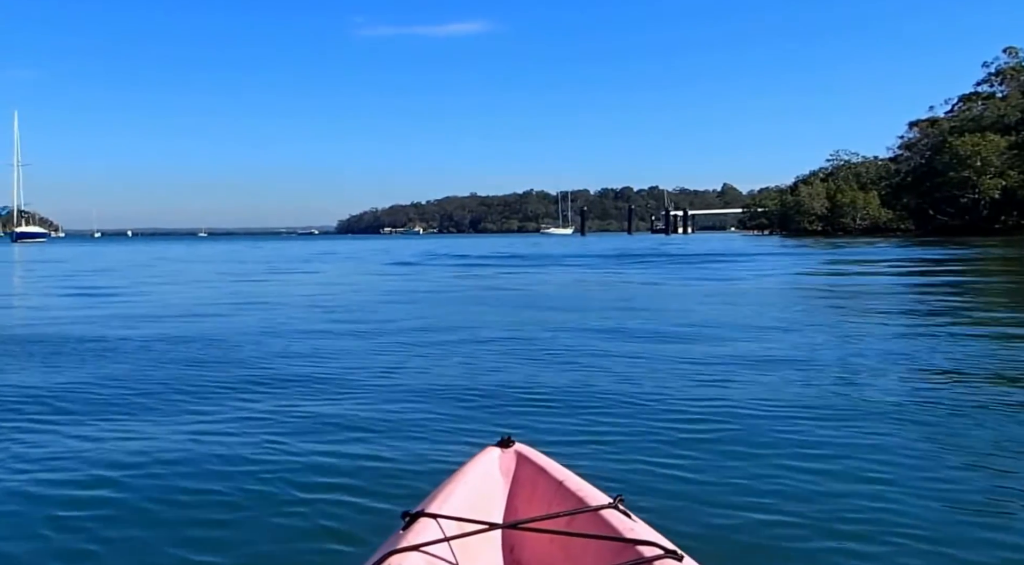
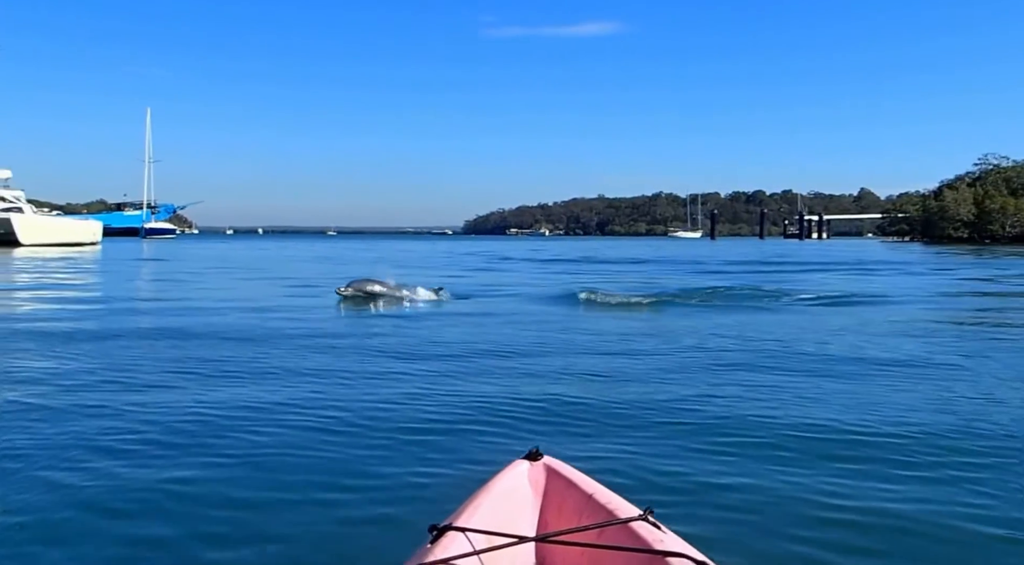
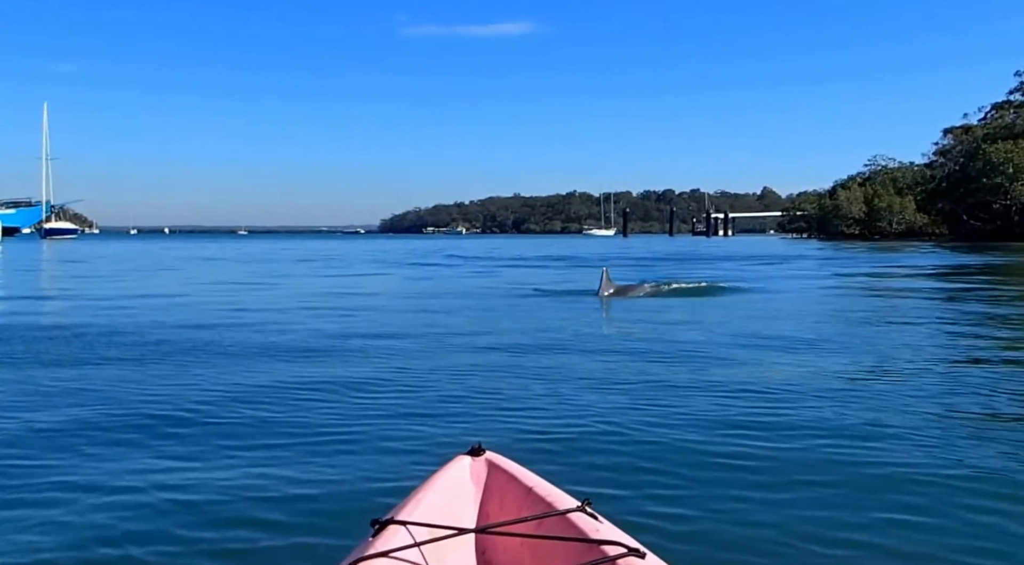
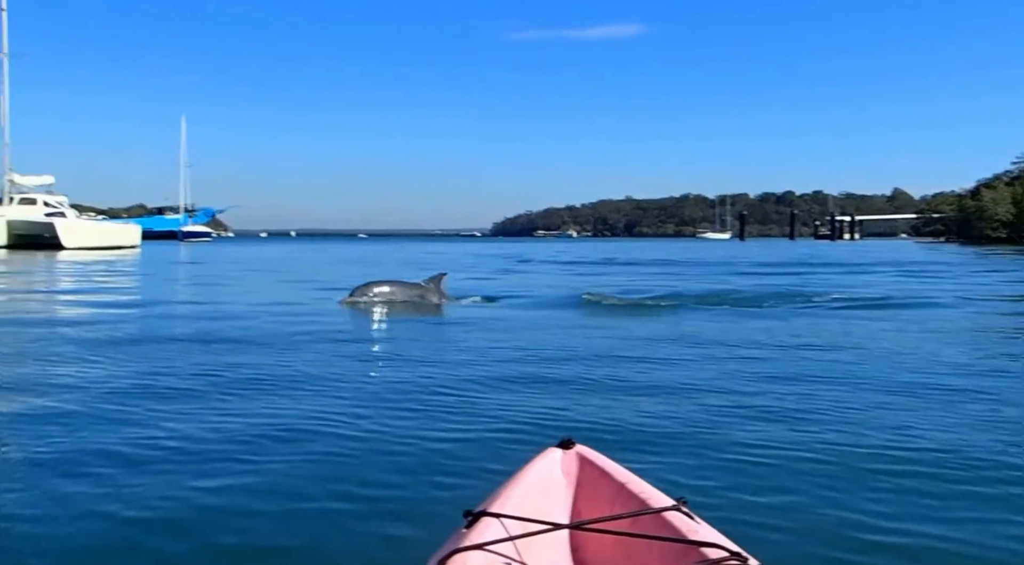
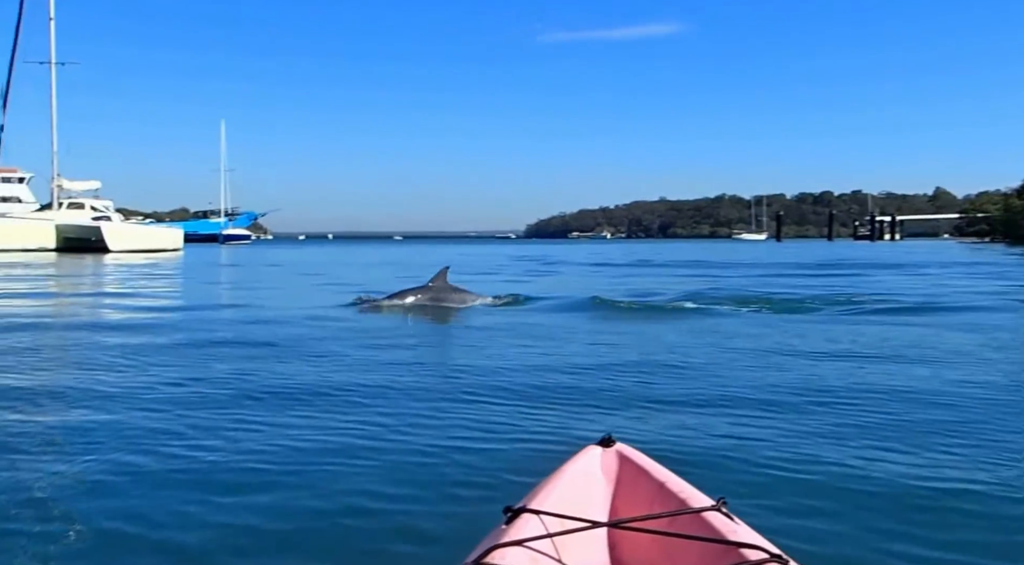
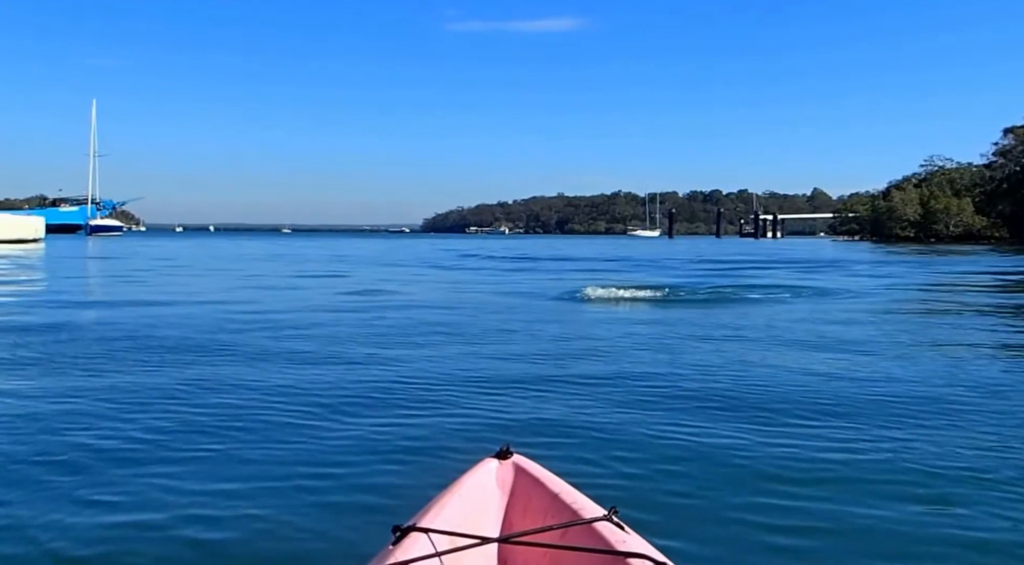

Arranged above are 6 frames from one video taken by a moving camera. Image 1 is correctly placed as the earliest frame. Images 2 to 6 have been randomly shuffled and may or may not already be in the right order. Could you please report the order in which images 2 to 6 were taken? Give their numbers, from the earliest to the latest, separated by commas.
3, 6, 2, 4, 5
